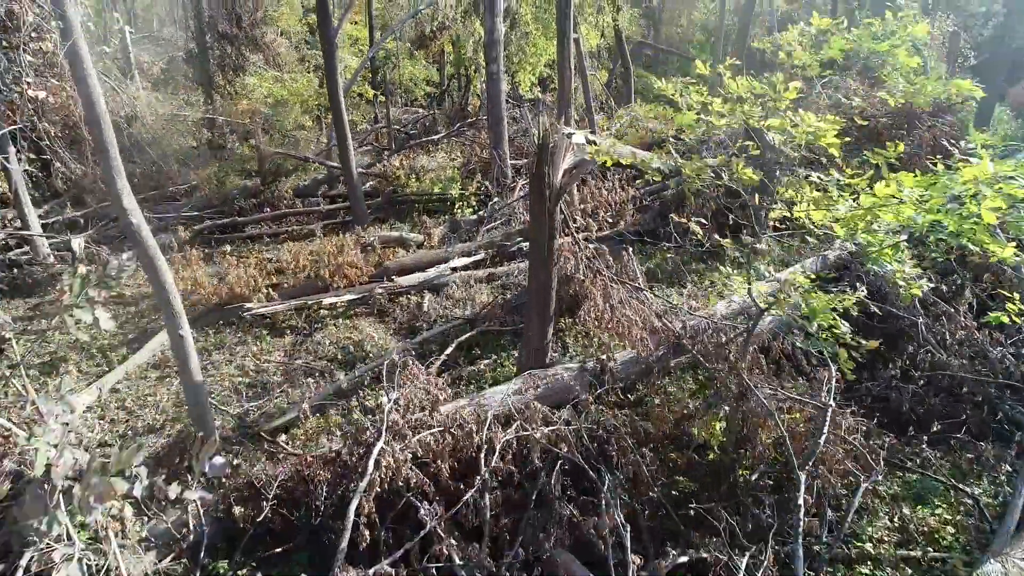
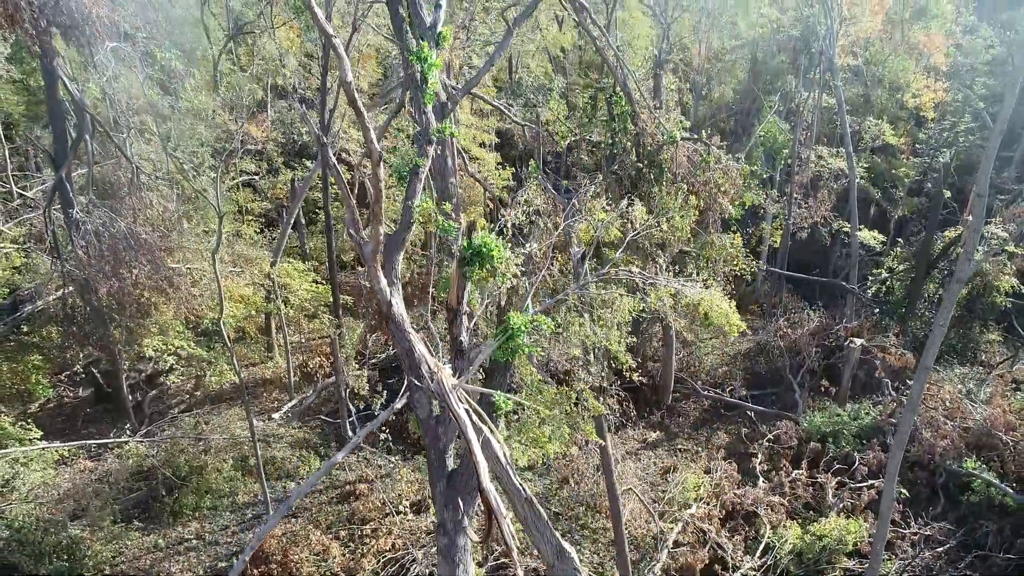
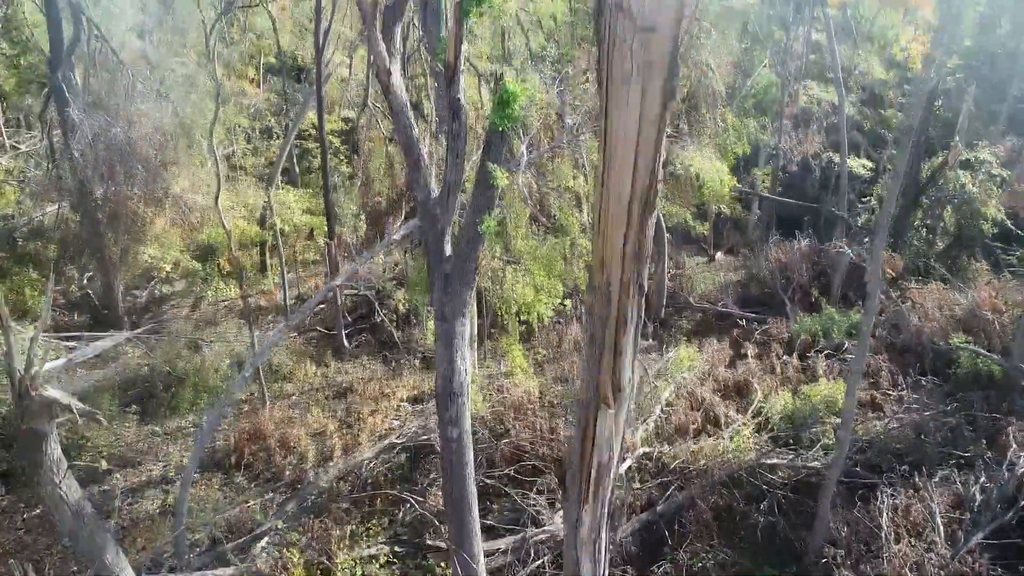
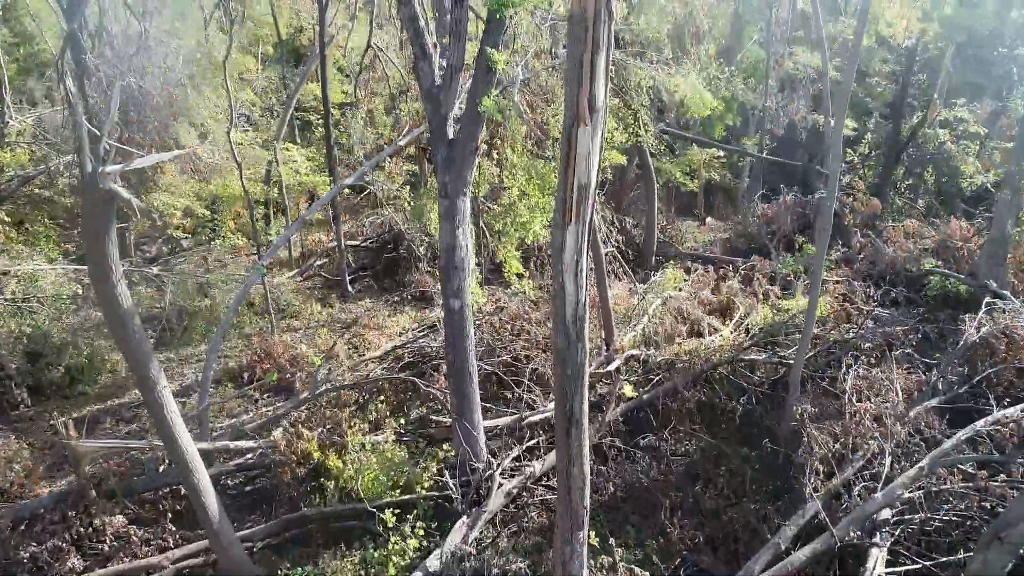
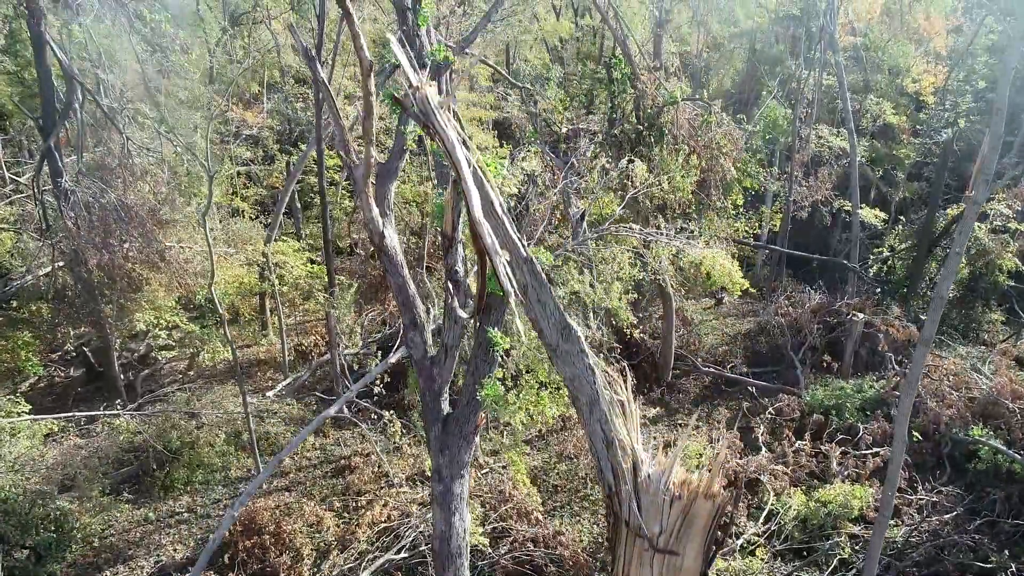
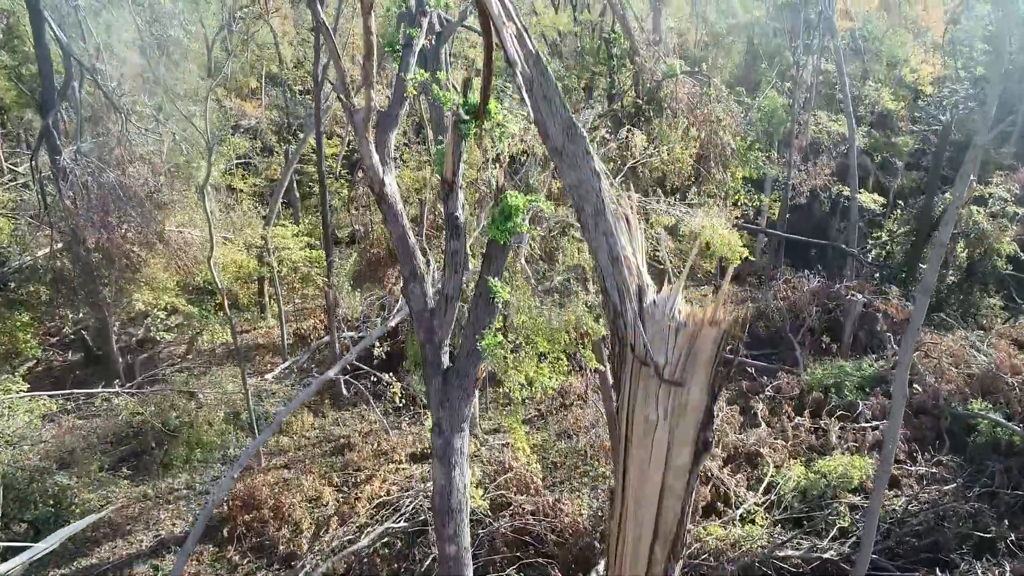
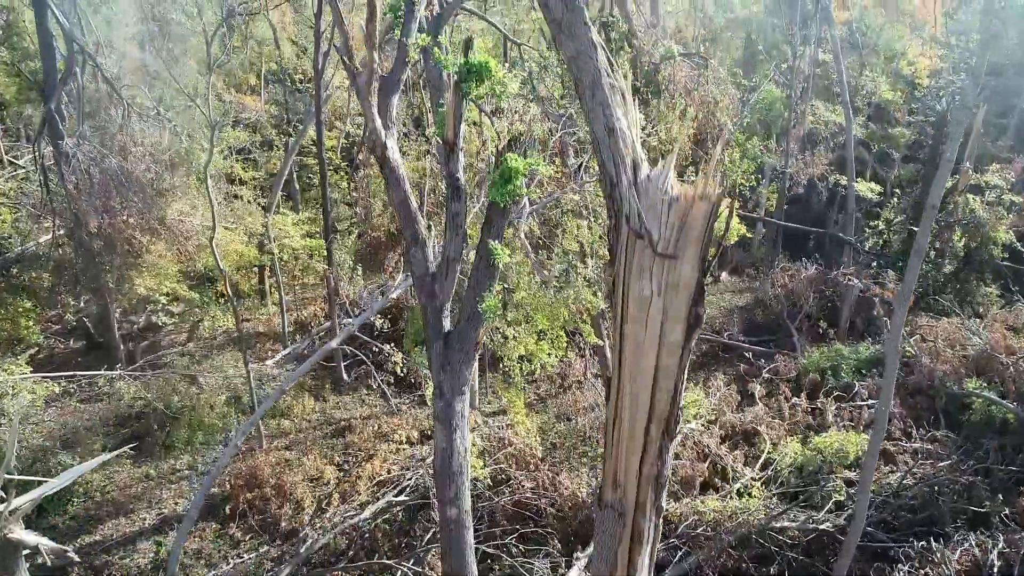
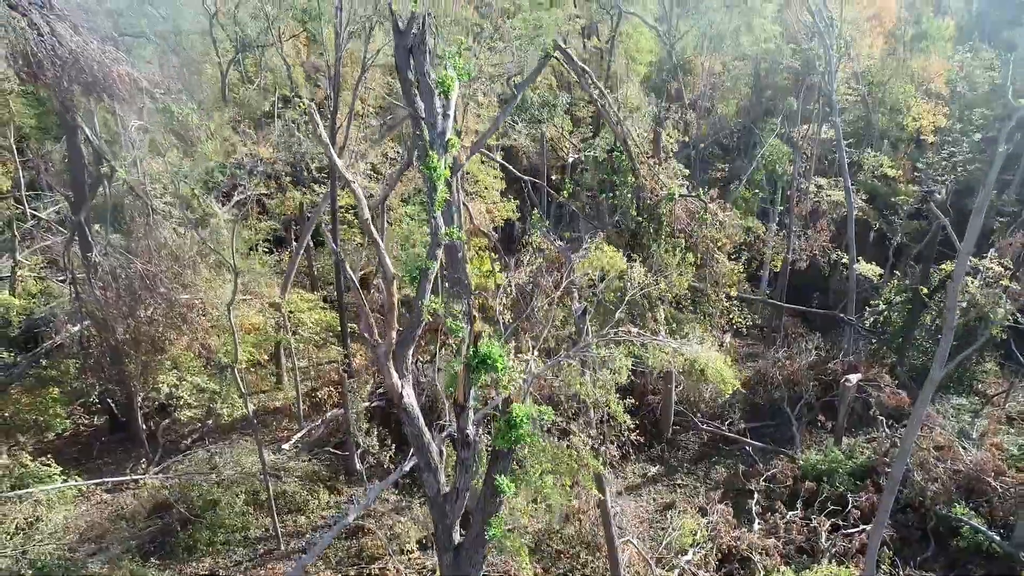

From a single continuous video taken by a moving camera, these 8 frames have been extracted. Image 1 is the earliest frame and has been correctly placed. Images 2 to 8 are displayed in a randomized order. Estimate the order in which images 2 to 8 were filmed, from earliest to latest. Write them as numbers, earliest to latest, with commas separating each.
4, 3, 7, 6, 5, 2, 8
